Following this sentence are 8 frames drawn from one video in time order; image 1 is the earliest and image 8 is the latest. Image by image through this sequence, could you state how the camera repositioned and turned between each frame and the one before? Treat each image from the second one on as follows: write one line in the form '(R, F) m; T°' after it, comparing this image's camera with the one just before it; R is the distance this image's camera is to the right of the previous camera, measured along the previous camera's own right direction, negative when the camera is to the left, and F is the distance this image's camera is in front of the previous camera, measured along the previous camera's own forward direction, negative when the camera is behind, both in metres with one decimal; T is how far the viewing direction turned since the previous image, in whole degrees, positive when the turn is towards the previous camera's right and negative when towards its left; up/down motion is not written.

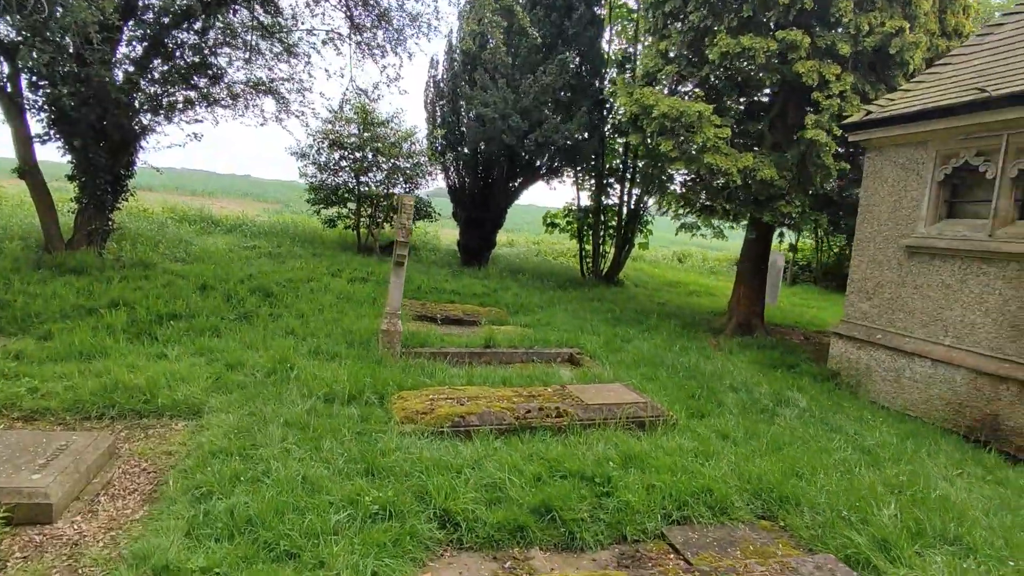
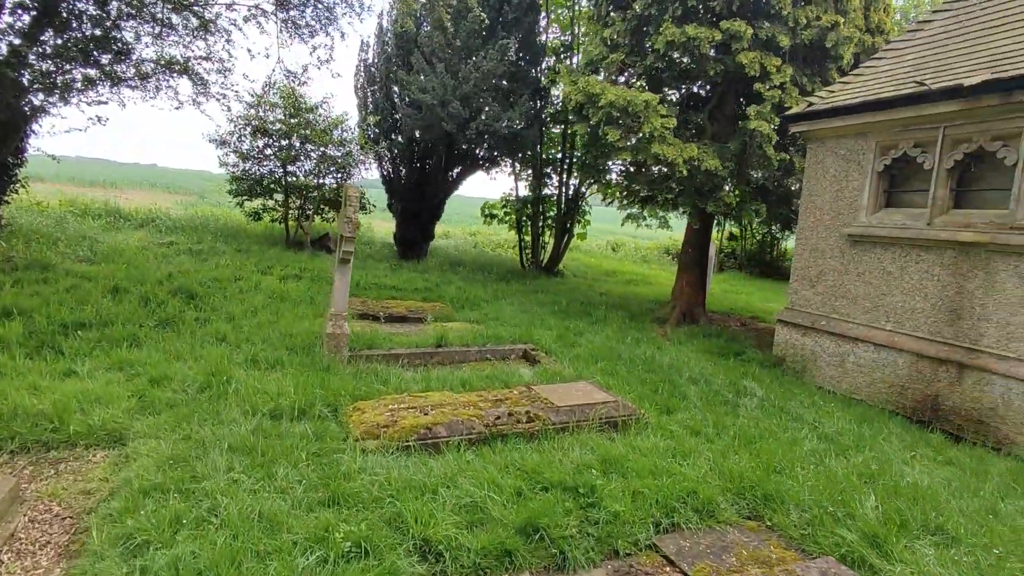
(-0.2, +0.3) m; +7°
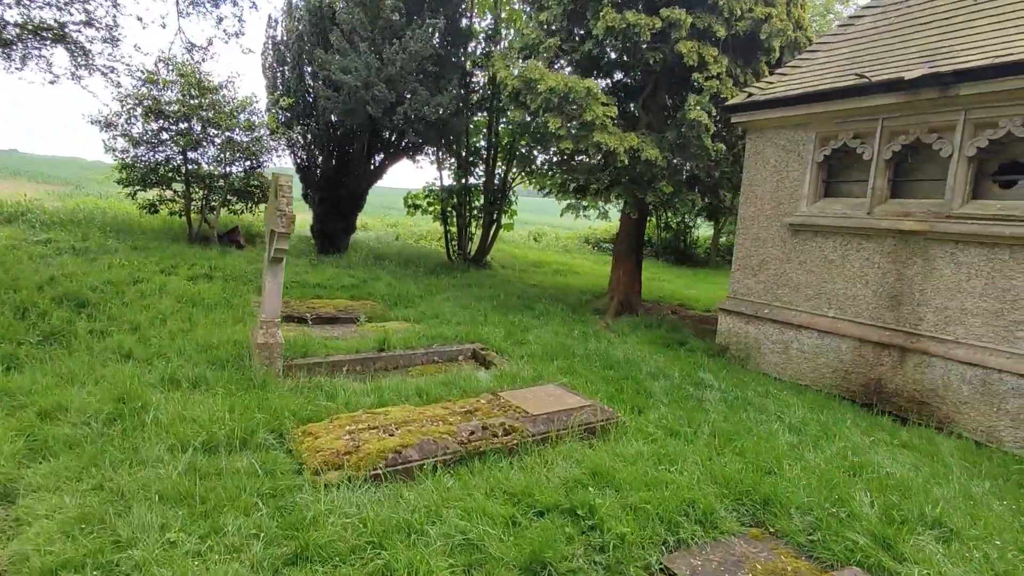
(-0.4, +0.4) m; +9°
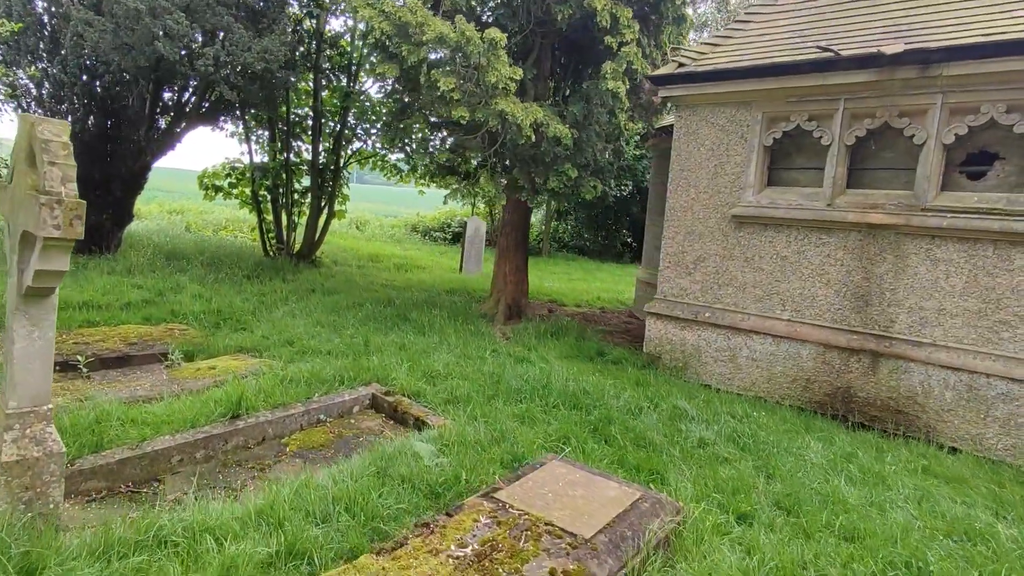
(-0.9, +1.8) m; +20°
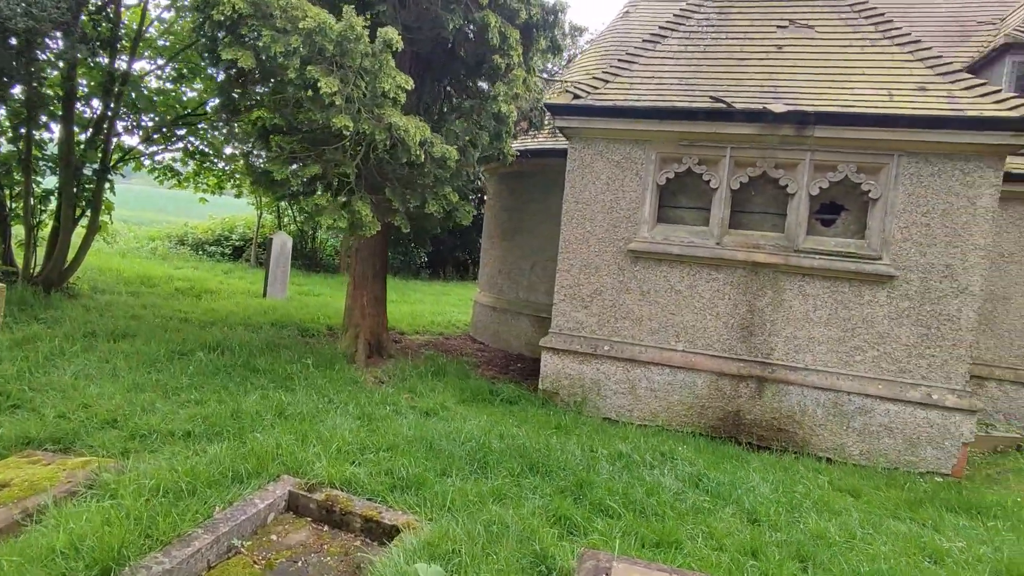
(-1.2, +0.8) m; +24°
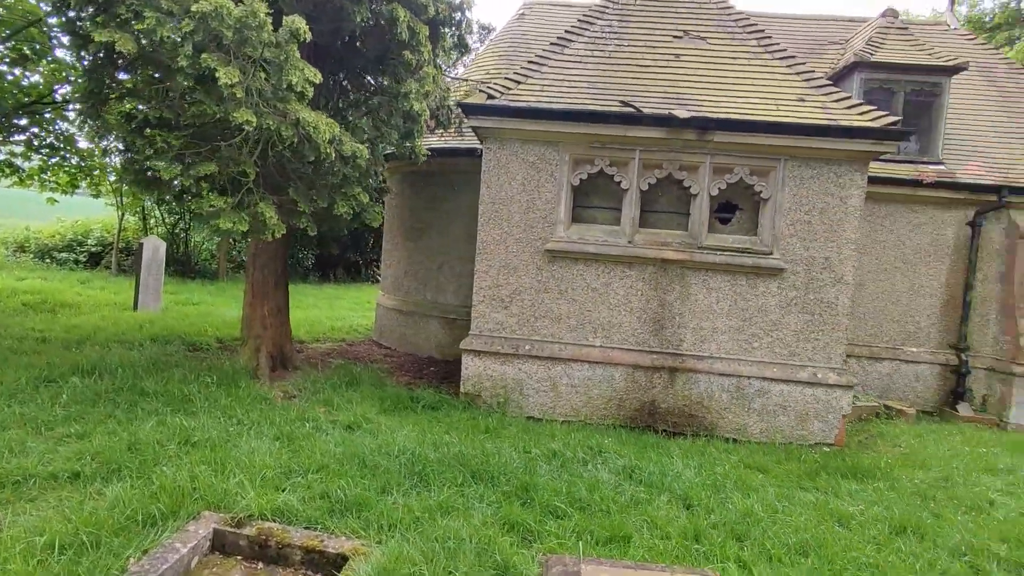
(-0.3, +0.1) m; +11°
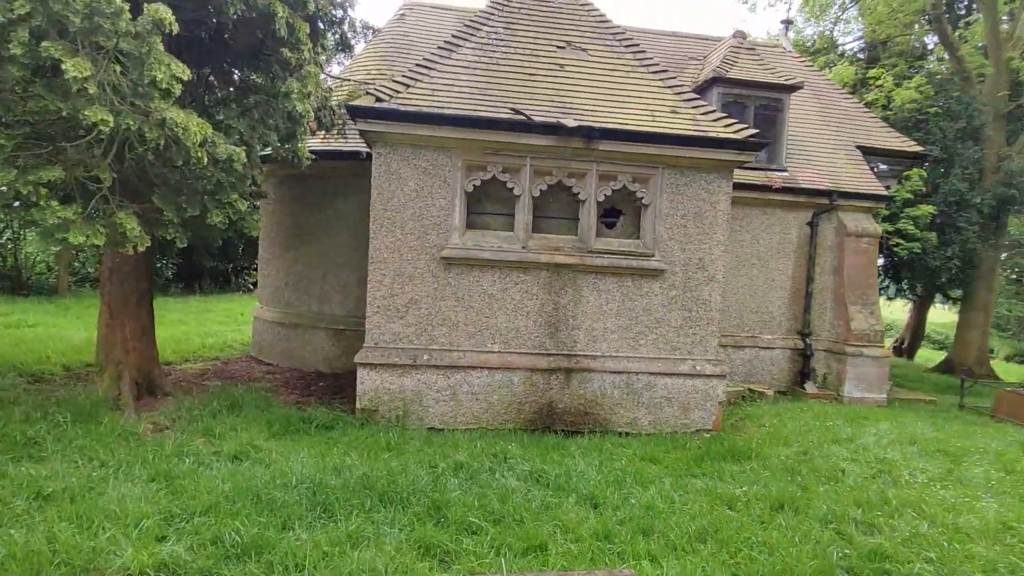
(-0.1, +0.1) m; +12°
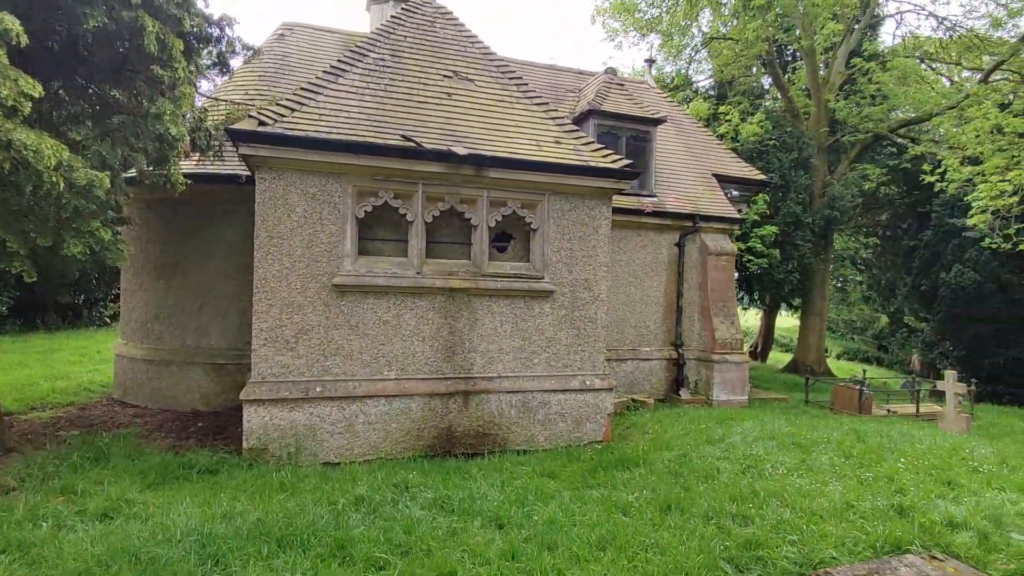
(-0.1, -0.1) m; +11°
